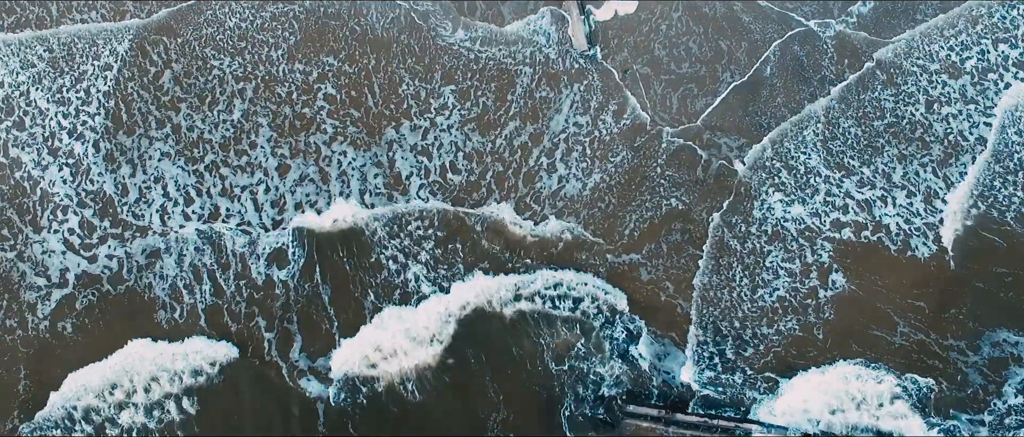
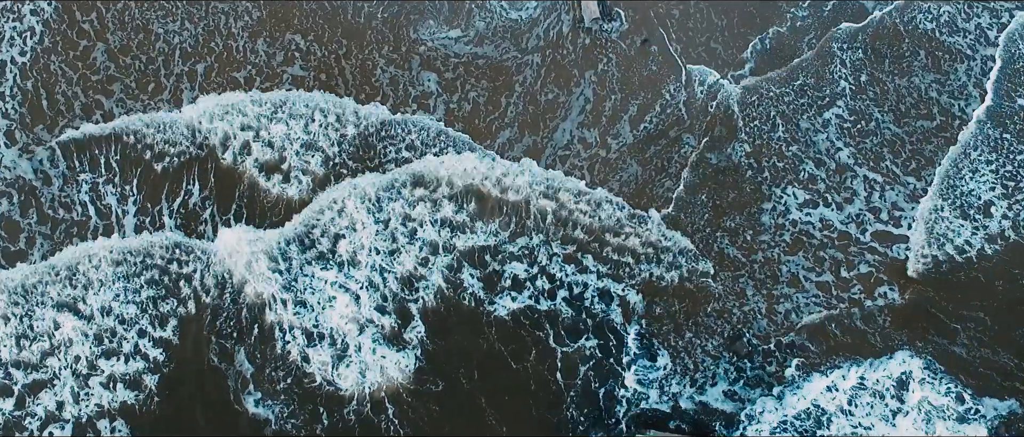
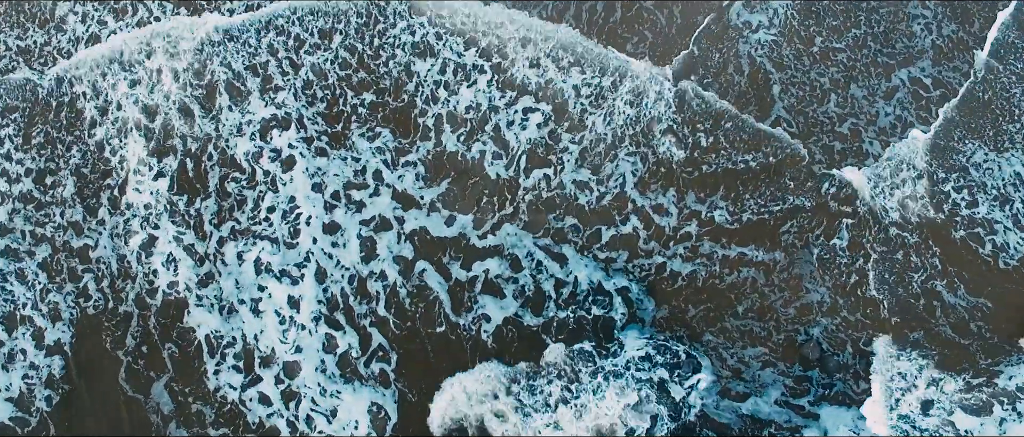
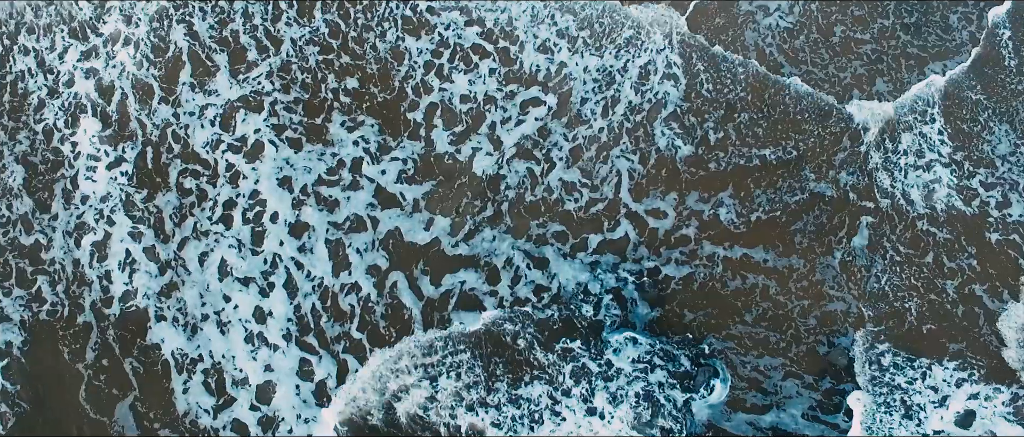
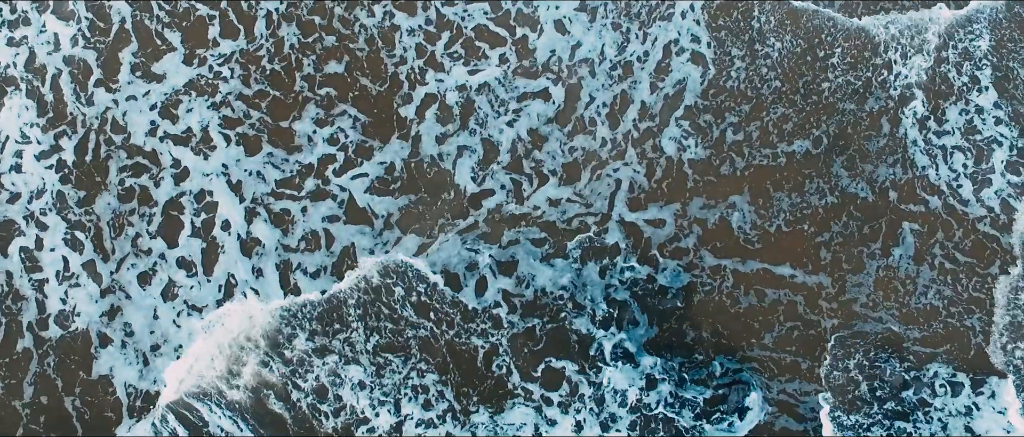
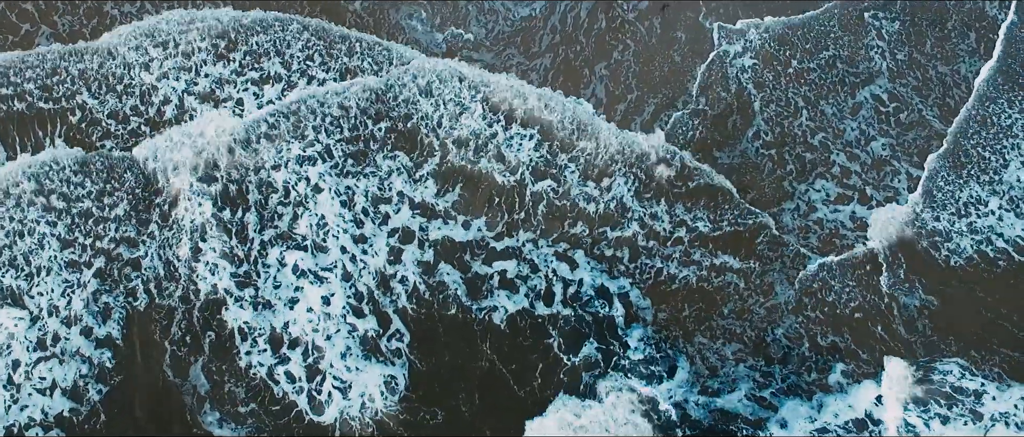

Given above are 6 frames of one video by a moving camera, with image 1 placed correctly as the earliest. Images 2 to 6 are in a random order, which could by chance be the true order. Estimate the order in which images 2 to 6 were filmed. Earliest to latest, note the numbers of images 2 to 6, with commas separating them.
2, 6, 3, 4, 5
